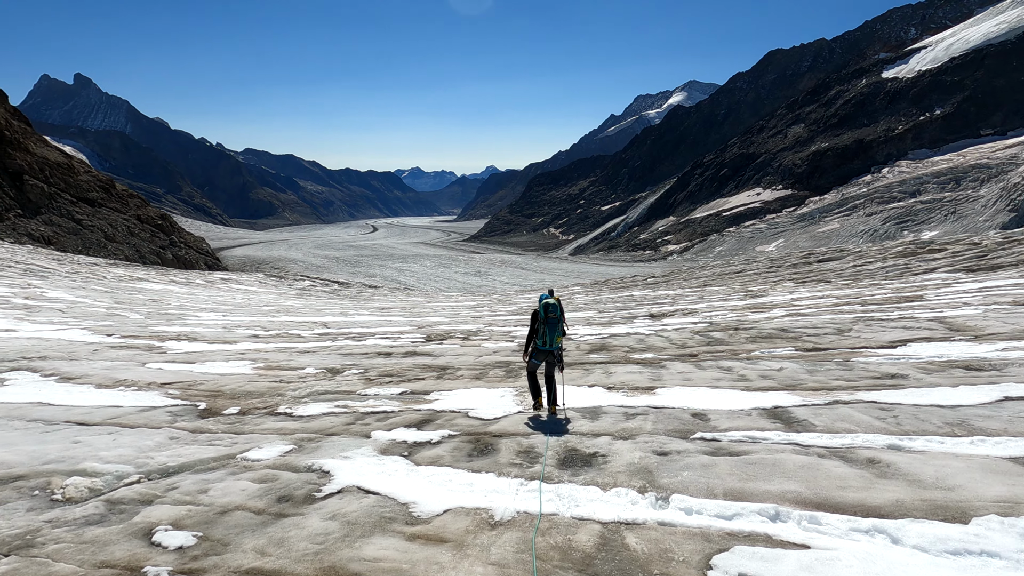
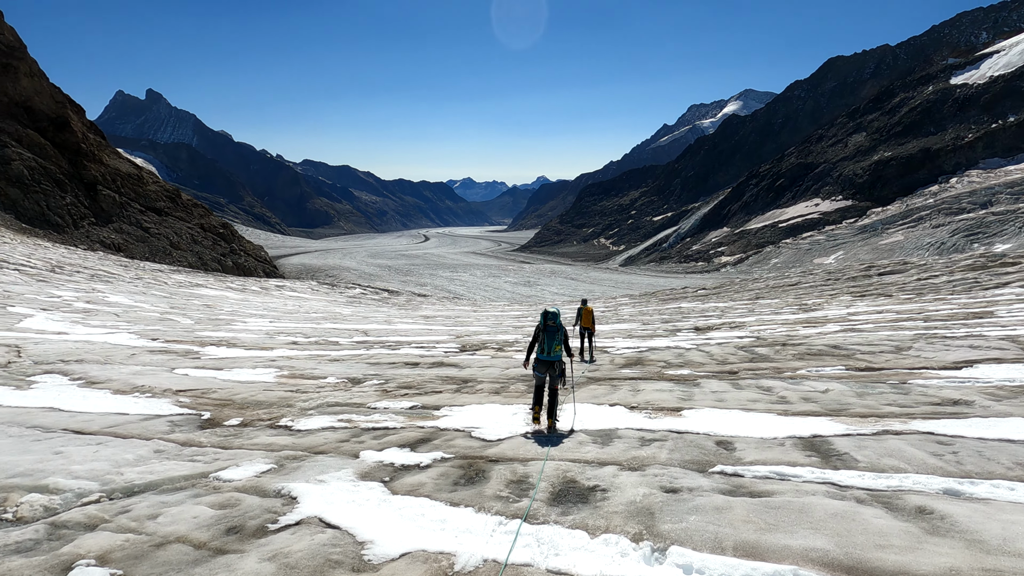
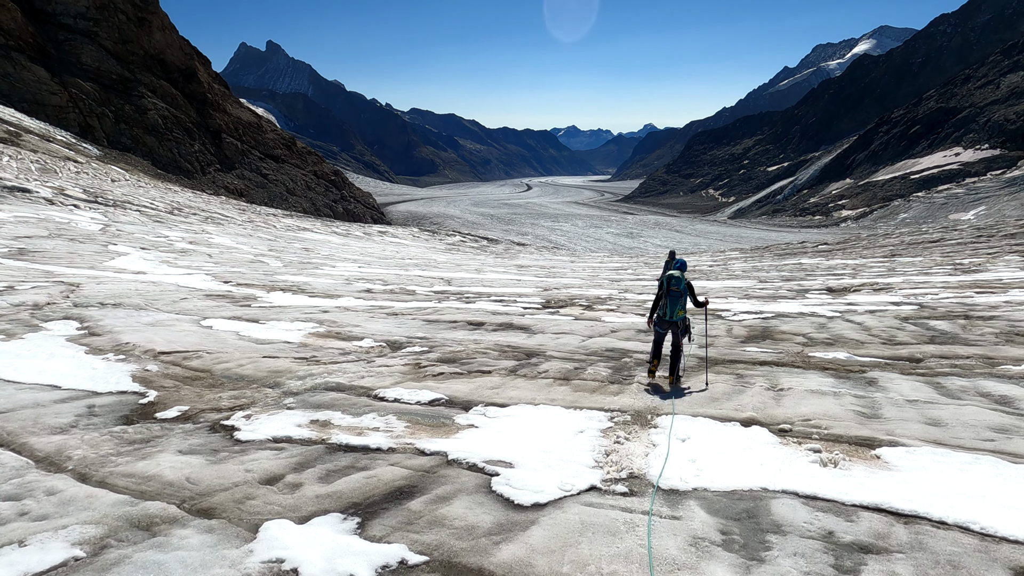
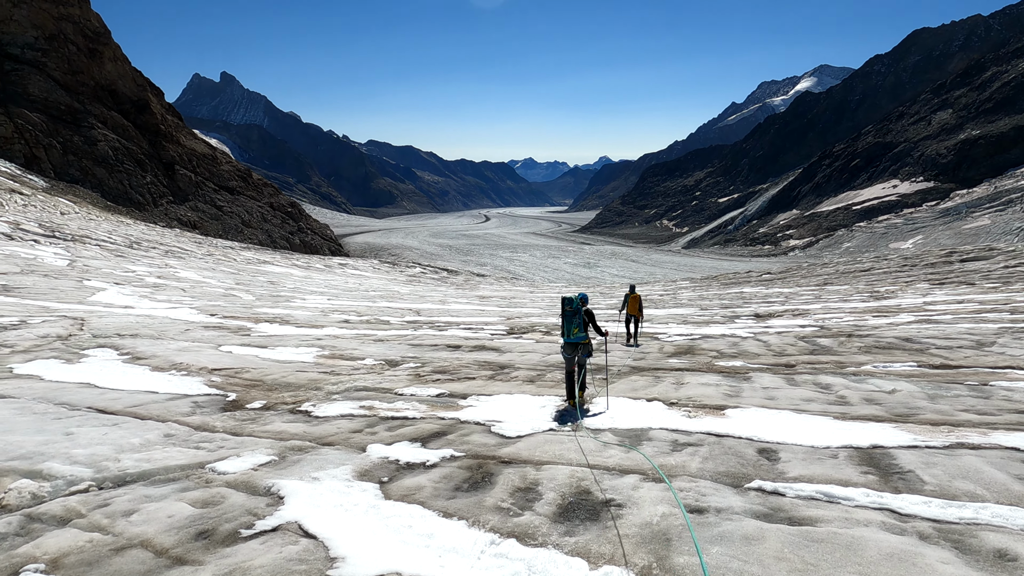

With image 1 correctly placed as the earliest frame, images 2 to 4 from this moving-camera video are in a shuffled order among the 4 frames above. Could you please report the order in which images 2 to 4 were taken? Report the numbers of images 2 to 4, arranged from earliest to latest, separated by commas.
2, 4, 3
